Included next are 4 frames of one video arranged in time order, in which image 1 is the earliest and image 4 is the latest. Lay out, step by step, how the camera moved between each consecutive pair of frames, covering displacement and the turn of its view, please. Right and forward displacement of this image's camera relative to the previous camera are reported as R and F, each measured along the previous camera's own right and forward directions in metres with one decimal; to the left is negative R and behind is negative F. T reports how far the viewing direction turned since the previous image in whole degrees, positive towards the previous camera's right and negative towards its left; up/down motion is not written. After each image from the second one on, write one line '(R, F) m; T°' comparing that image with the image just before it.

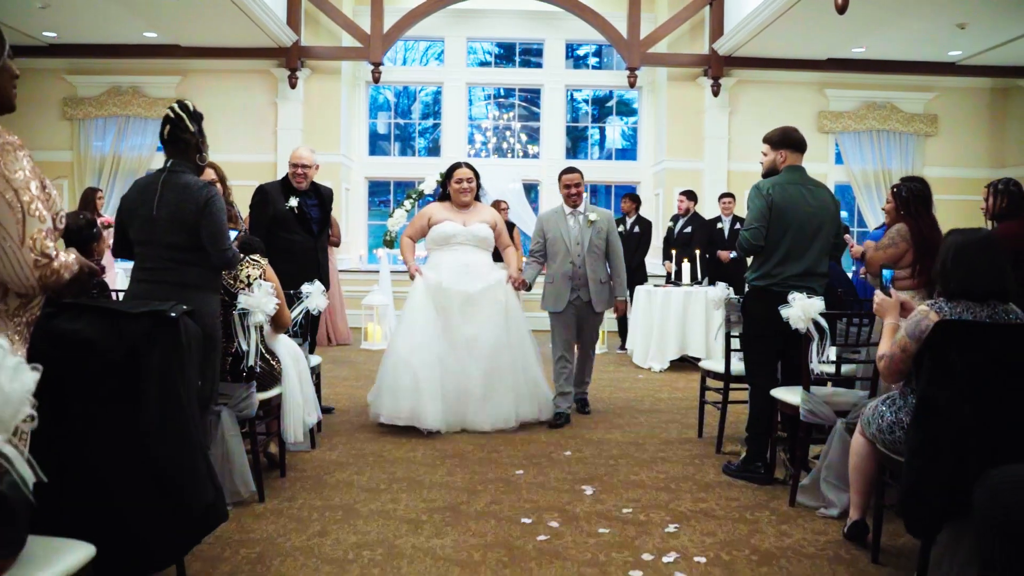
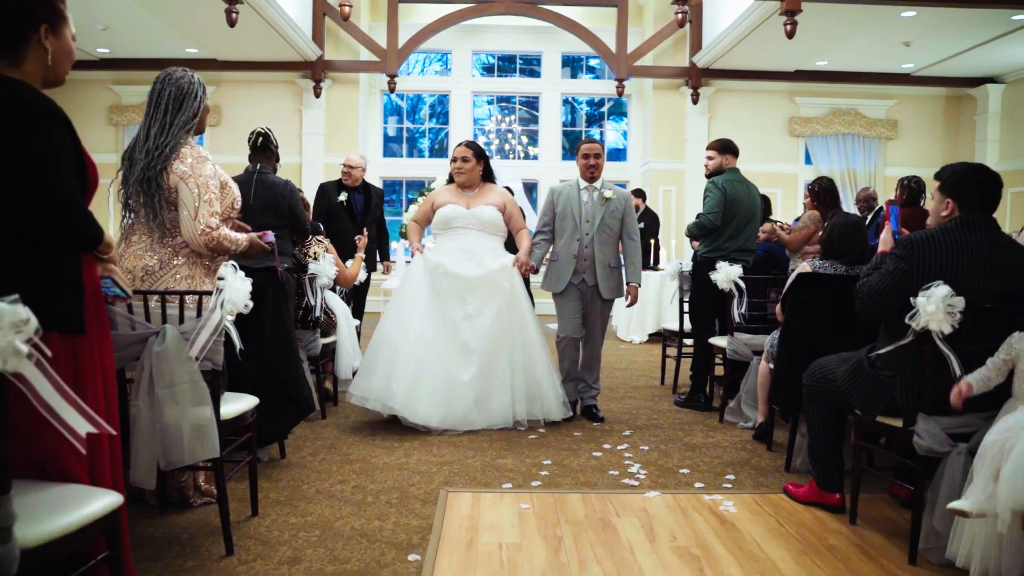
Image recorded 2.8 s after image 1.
(0.0, -1.0) m; 0°
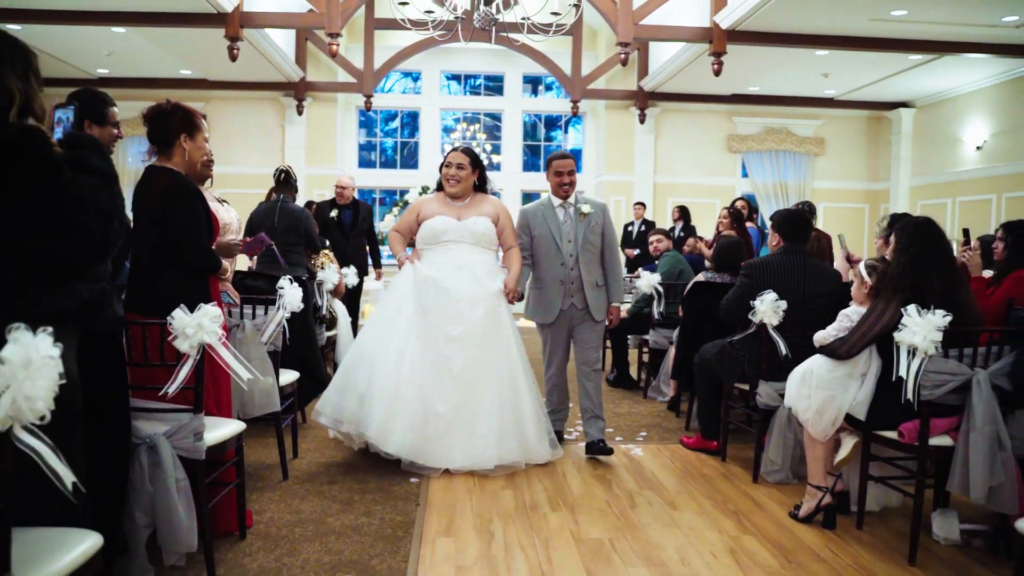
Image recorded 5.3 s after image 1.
(0.0, -1.0) m; +2°
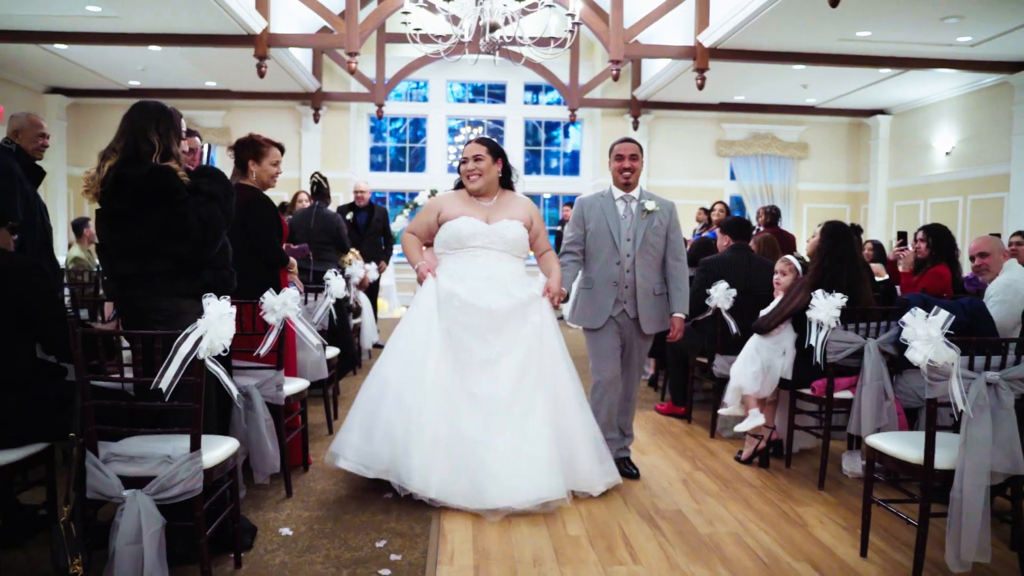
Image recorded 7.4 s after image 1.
(0.0, -0.8) m; 0°
